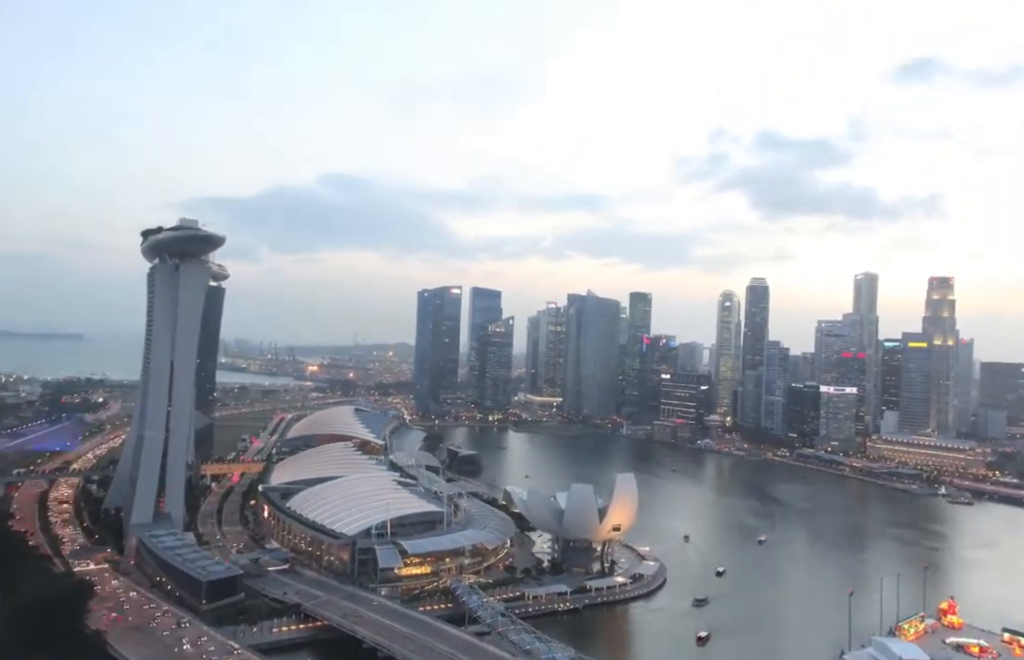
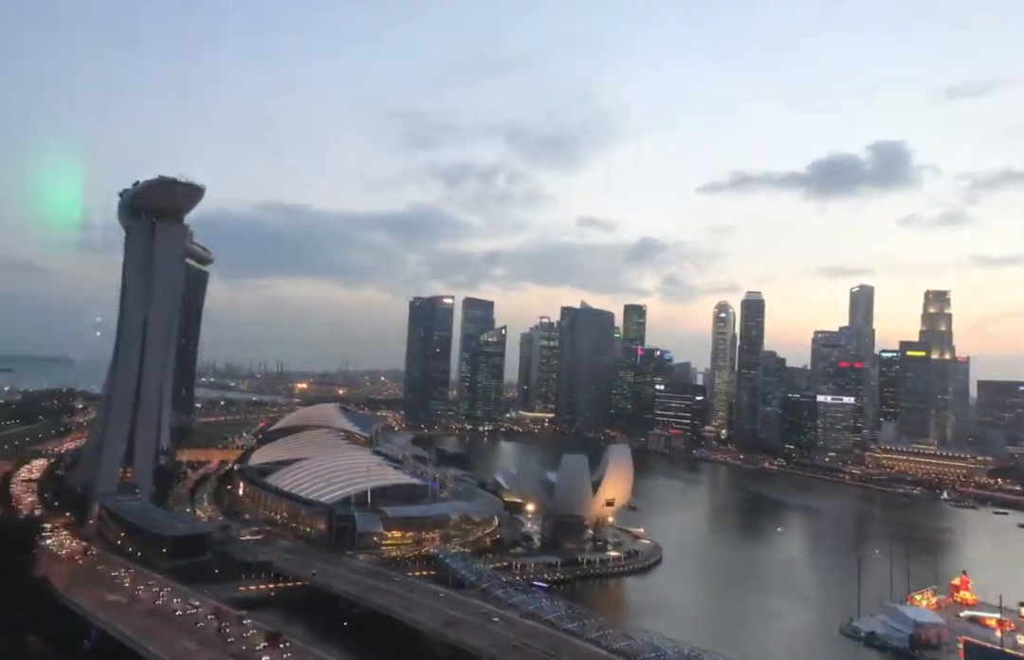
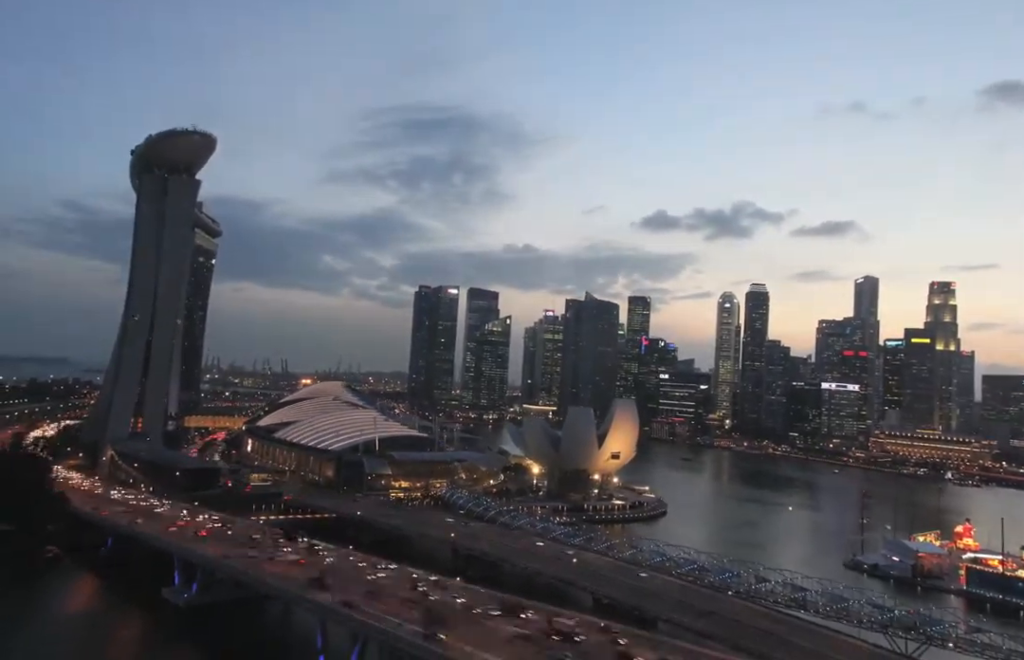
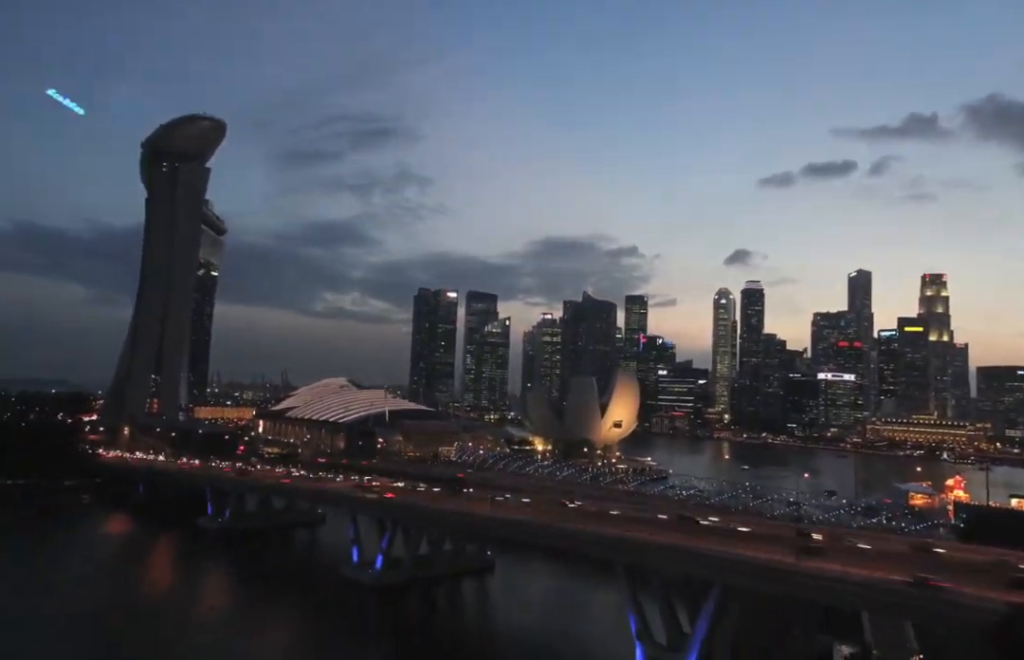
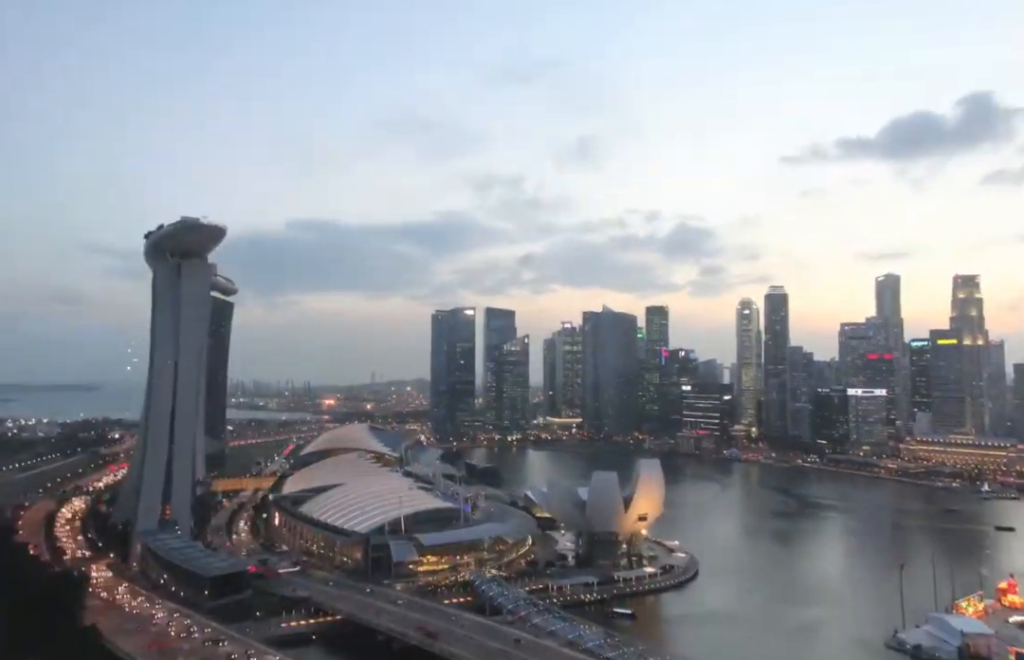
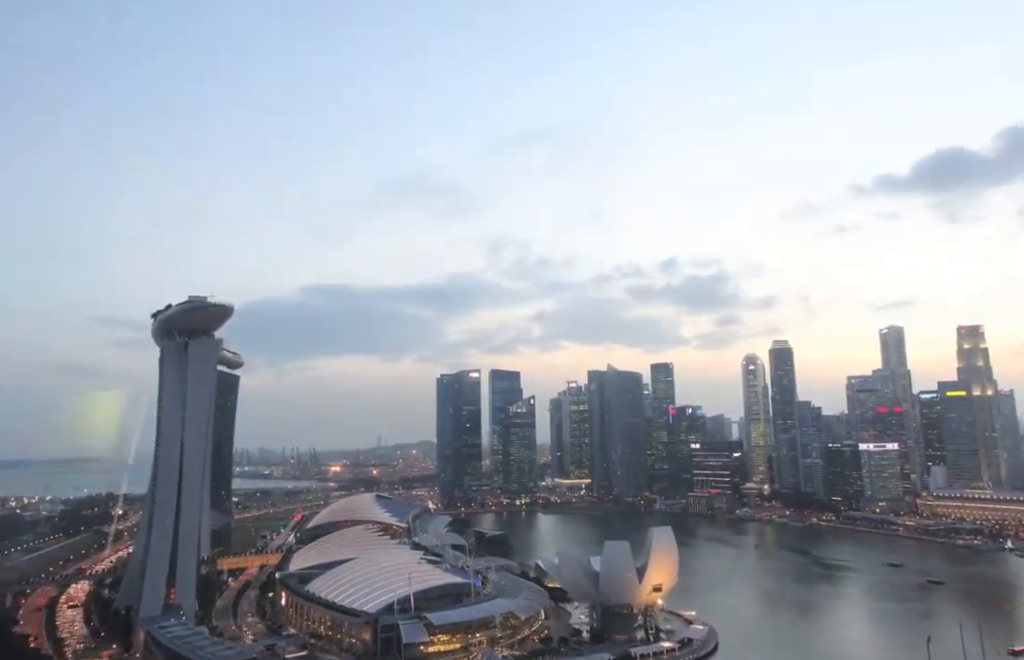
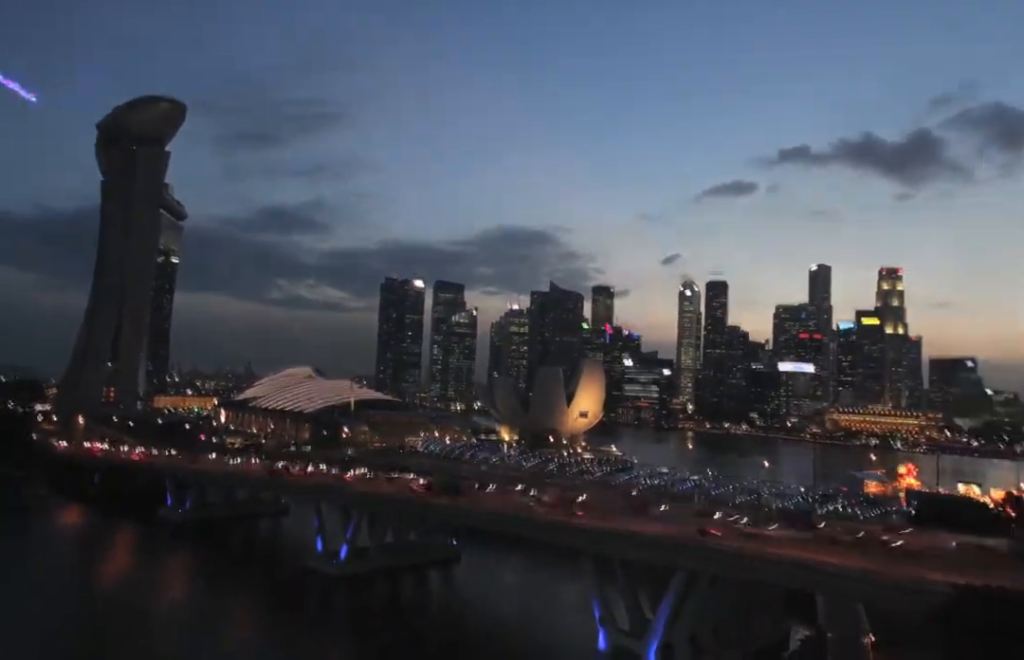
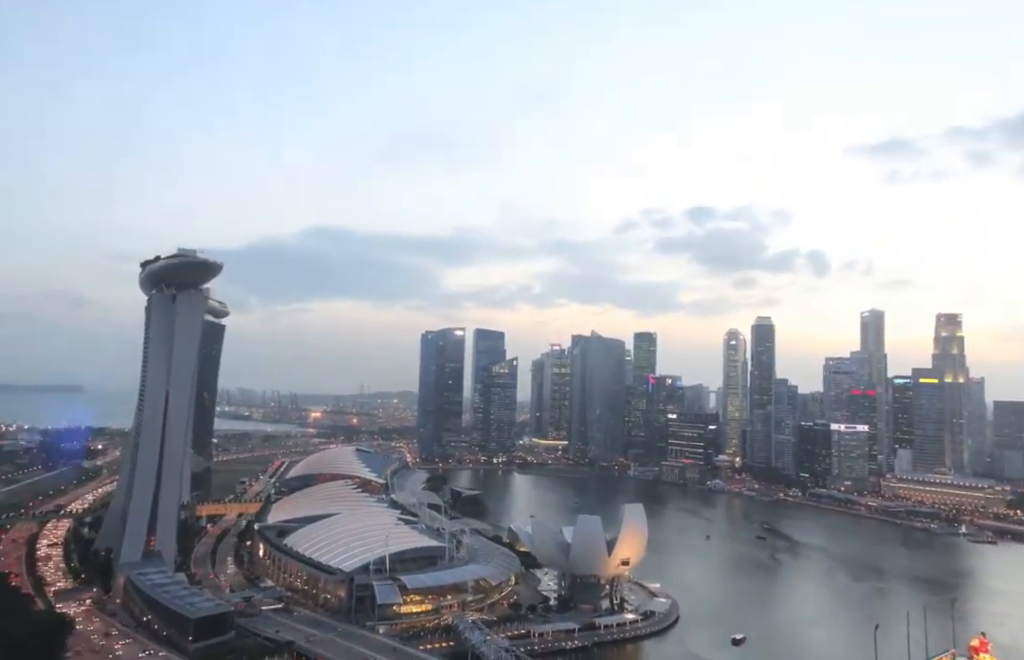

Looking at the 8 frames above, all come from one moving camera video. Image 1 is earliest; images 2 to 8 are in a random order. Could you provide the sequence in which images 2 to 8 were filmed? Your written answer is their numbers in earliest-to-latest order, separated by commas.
8, 6, 5, 2, 3, 4, 7
